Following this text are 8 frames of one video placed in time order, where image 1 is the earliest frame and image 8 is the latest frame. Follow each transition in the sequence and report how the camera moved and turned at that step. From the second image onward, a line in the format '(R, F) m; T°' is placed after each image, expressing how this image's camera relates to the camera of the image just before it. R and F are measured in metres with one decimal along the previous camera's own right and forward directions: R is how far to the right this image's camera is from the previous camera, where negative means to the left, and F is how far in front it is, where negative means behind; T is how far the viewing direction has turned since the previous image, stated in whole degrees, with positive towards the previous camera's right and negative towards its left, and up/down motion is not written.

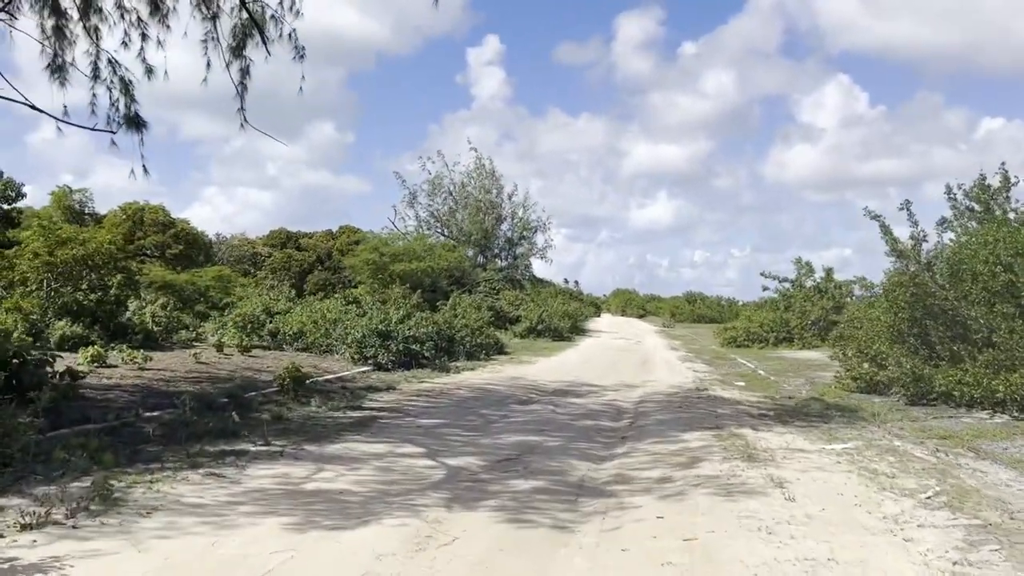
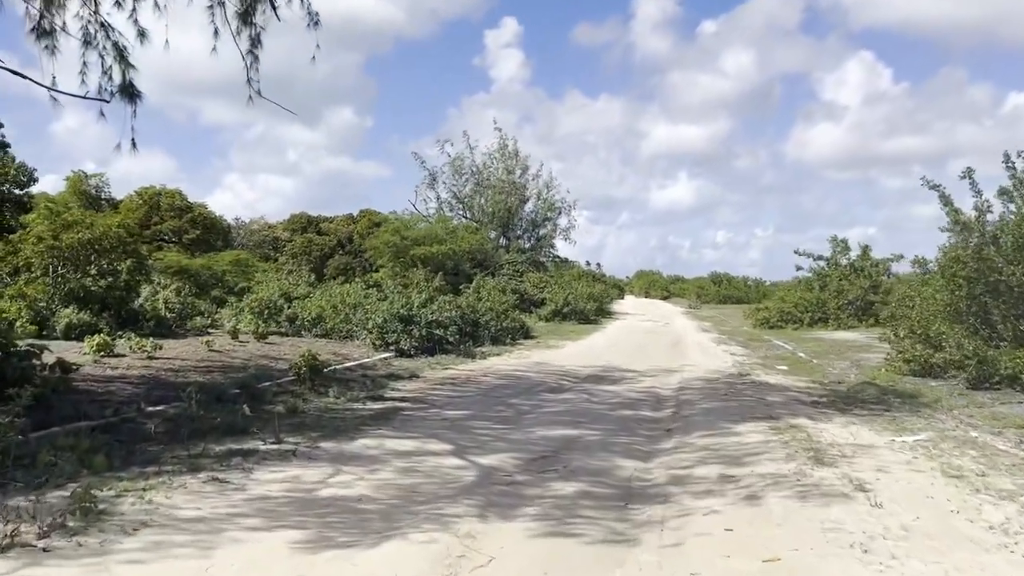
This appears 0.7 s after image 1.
(-0.1, +0.9) m; -1°
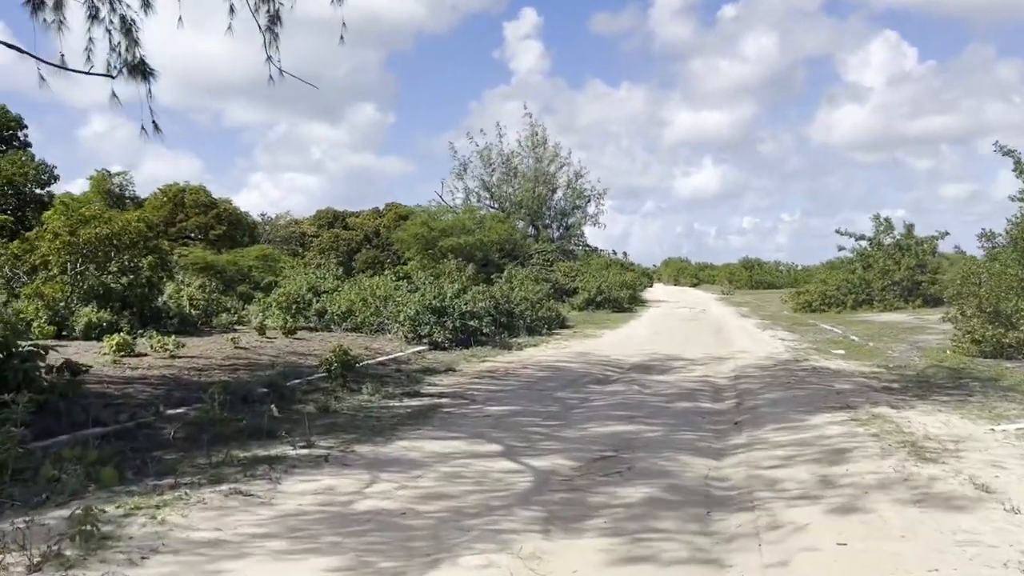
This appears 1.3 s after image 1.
(-0.2, +0.8) m; -2°
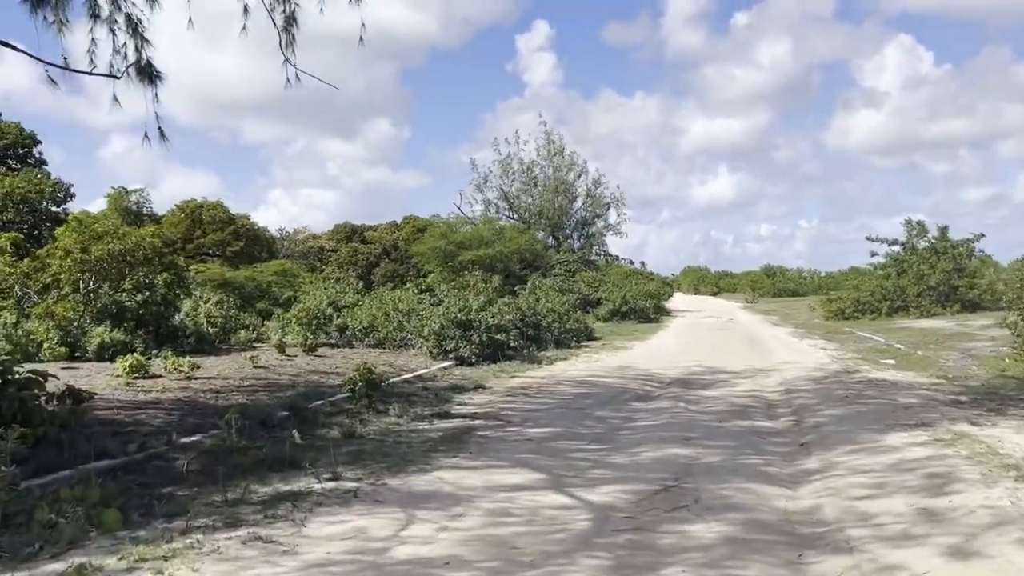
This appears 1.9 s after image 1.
(-0.2, +0.7) m; -1°
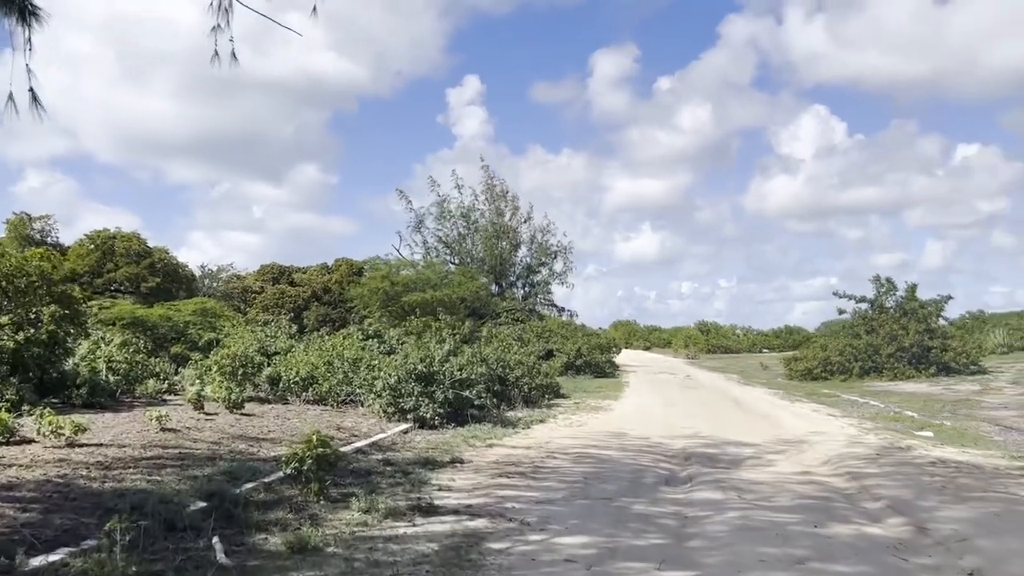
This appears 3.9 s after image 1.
(-0.7, +2.5) m; +5°
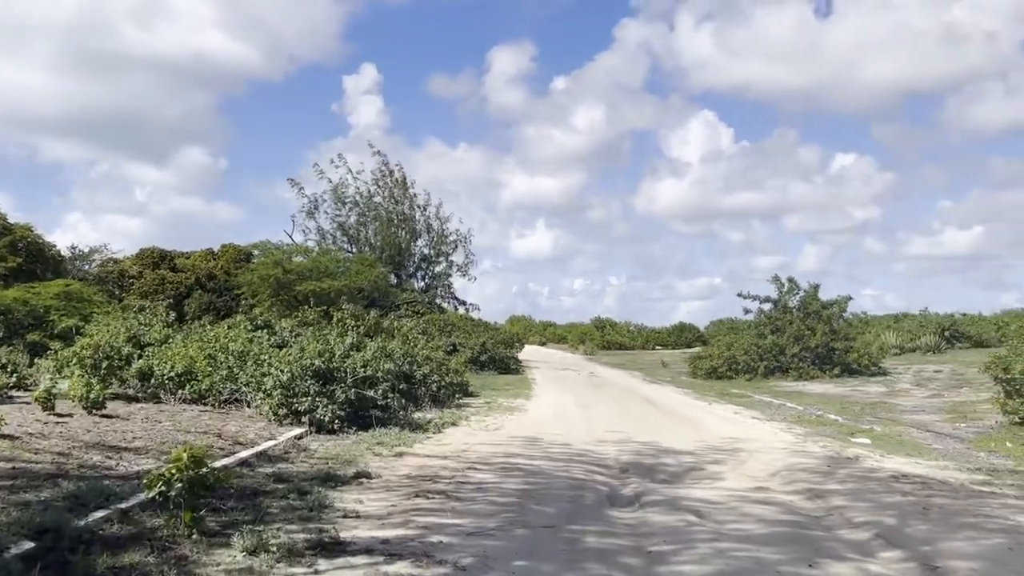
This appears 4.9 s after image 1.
(-0.2, +1.4) m; +7°
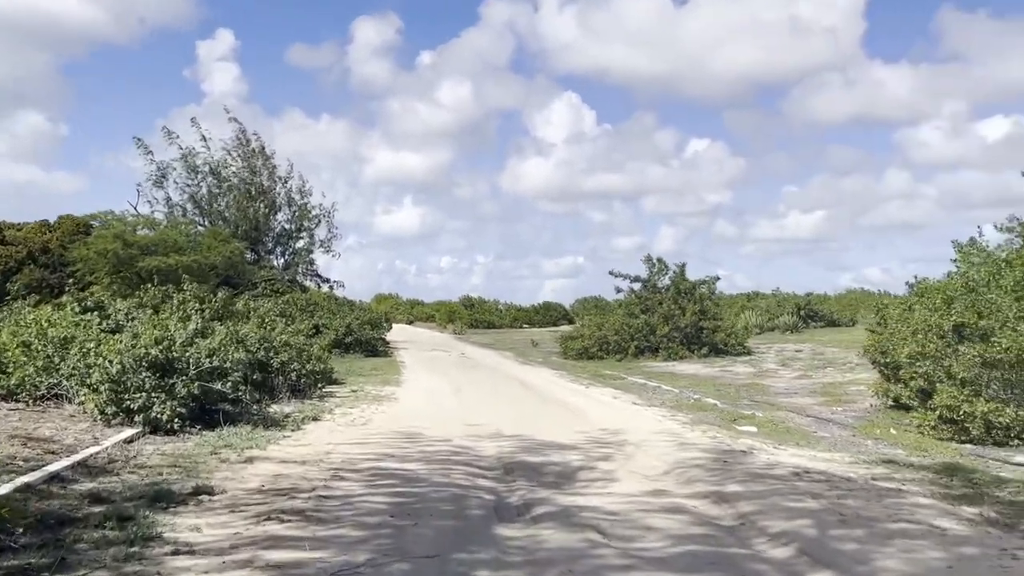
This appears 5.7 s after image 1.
(-0.1, +1.1) m; +9°
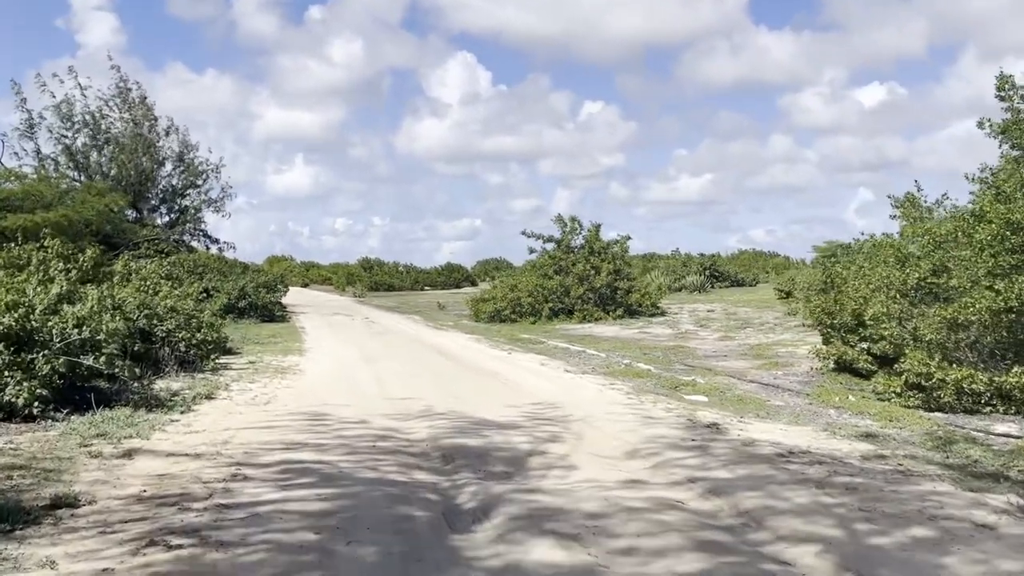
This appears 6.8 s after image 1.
(-0.3, +1.4) m; +7°
